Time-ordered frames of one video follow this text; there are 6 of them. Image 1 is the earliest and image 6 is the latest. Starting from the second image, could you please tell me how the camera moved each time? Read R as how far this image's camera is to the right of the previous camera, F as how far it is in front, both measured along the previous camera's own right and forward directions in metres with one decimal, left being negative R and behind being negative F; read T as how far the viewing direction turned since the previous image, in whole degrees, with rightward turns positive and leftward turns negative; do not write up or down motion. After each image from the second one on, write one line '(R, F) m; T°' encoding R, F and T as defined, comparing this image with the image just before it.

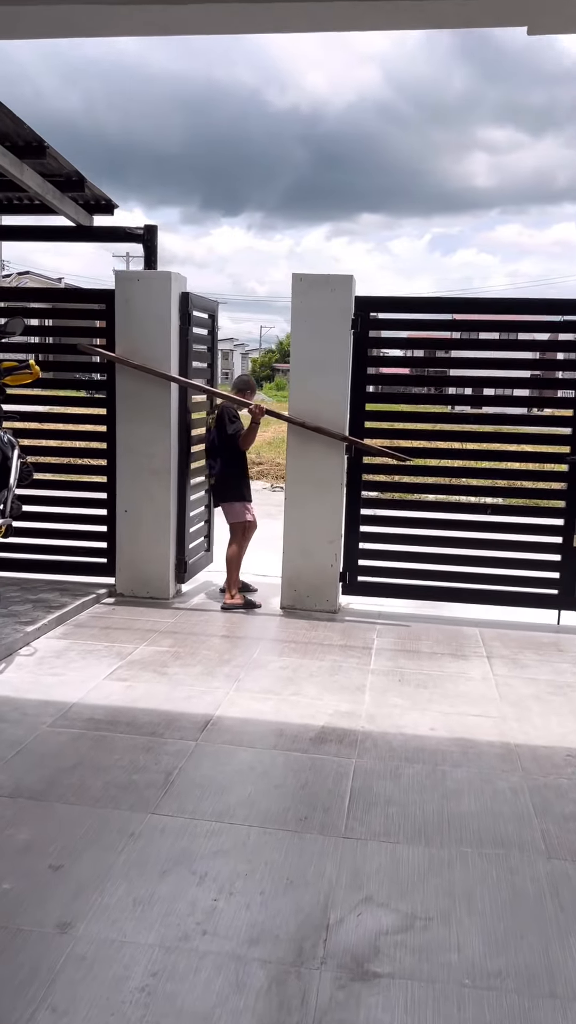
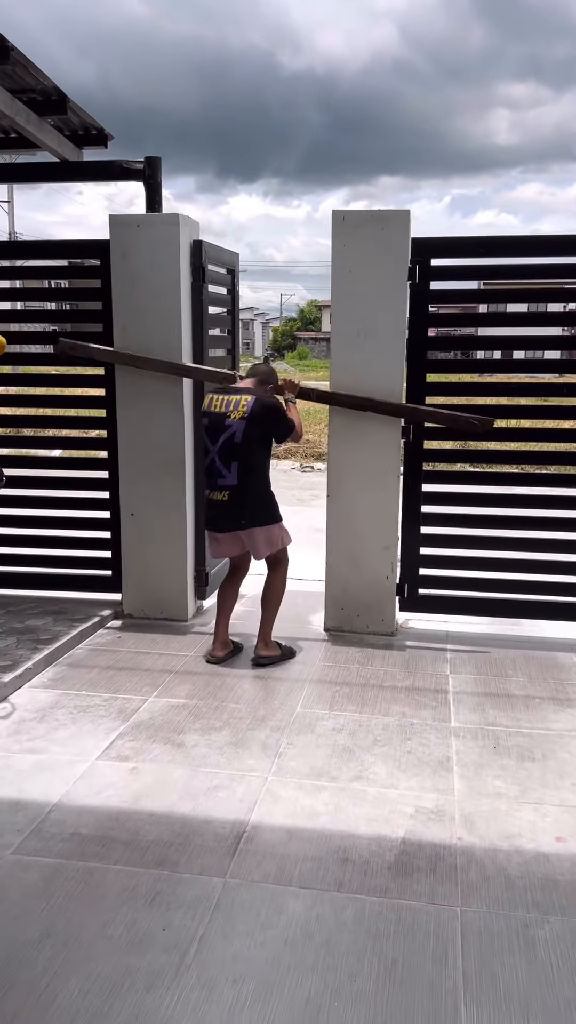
(-0.1, +1.2) m; -2°
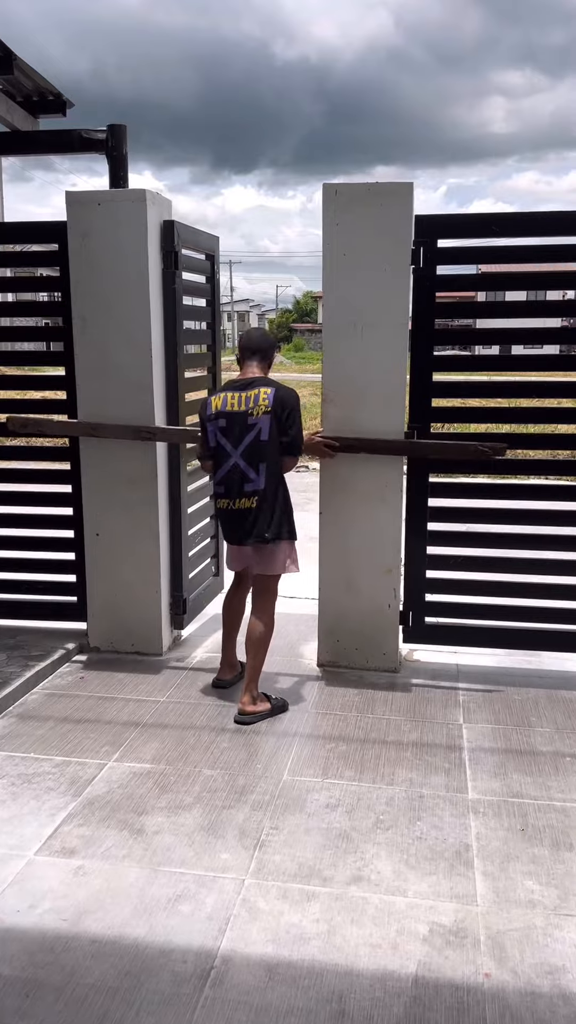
(+0.1, +0.6) m; 0°
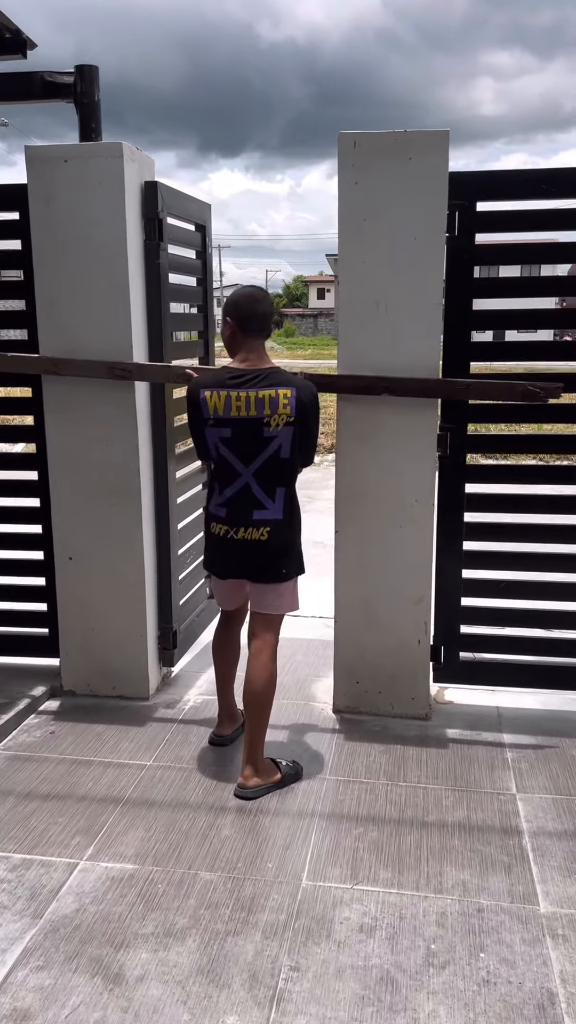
(-0.1, +0.7) m; +1°
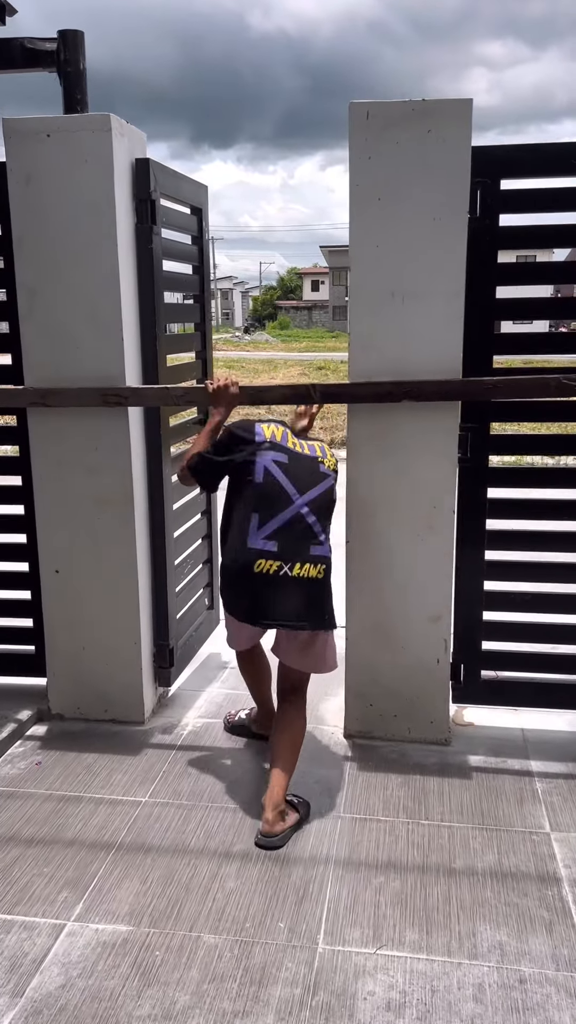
(0.0, +0.3) m; 0°
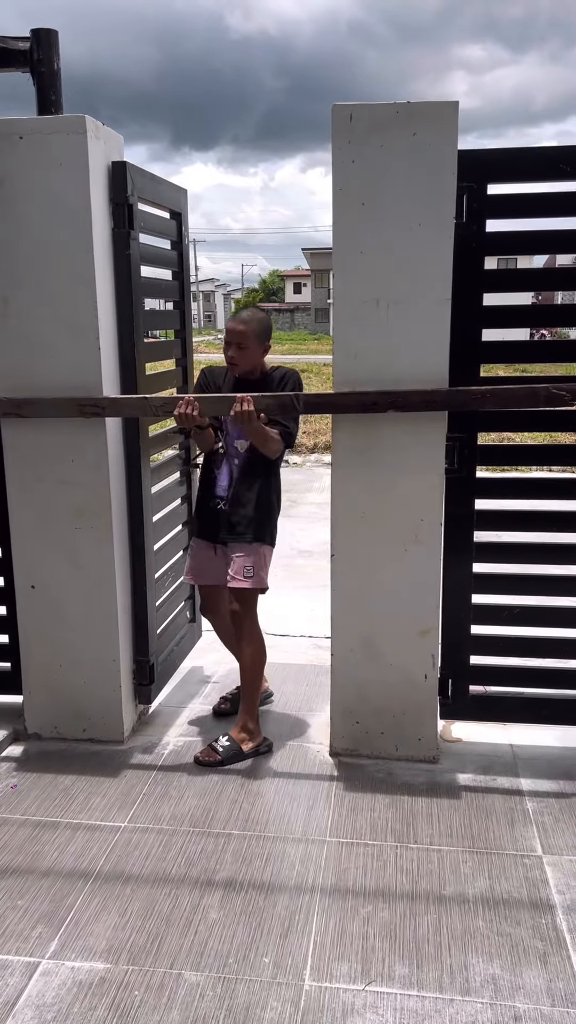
(0.0, +0.1) m; +1°
